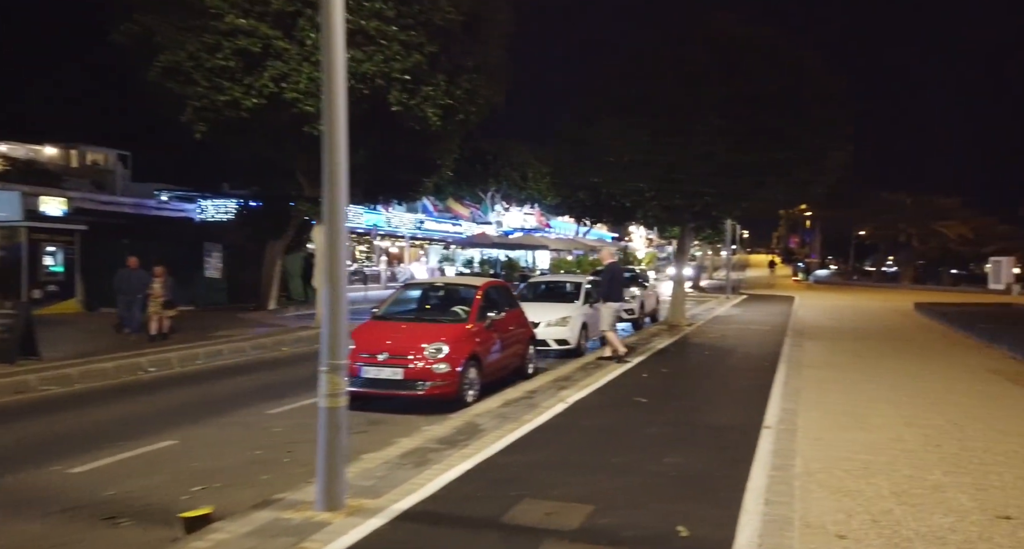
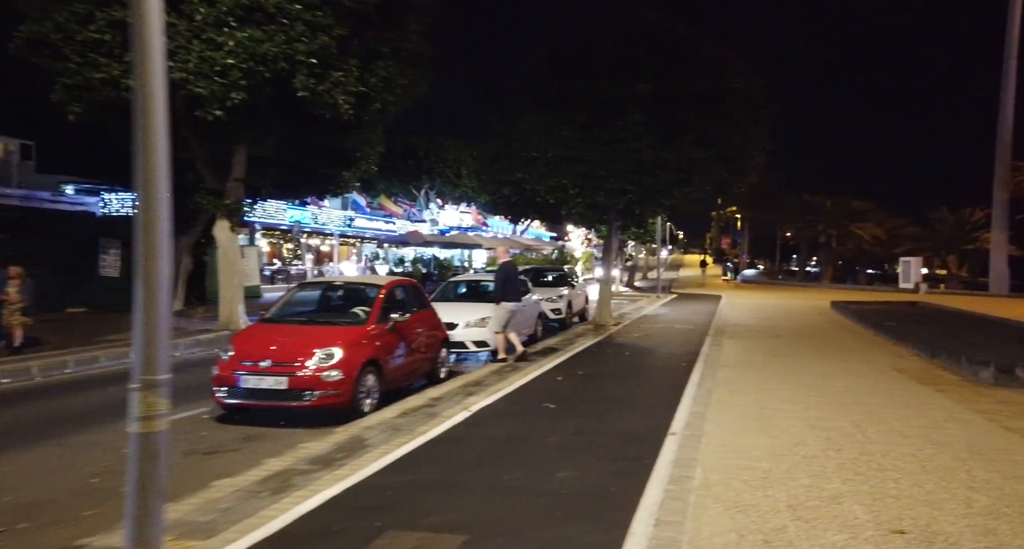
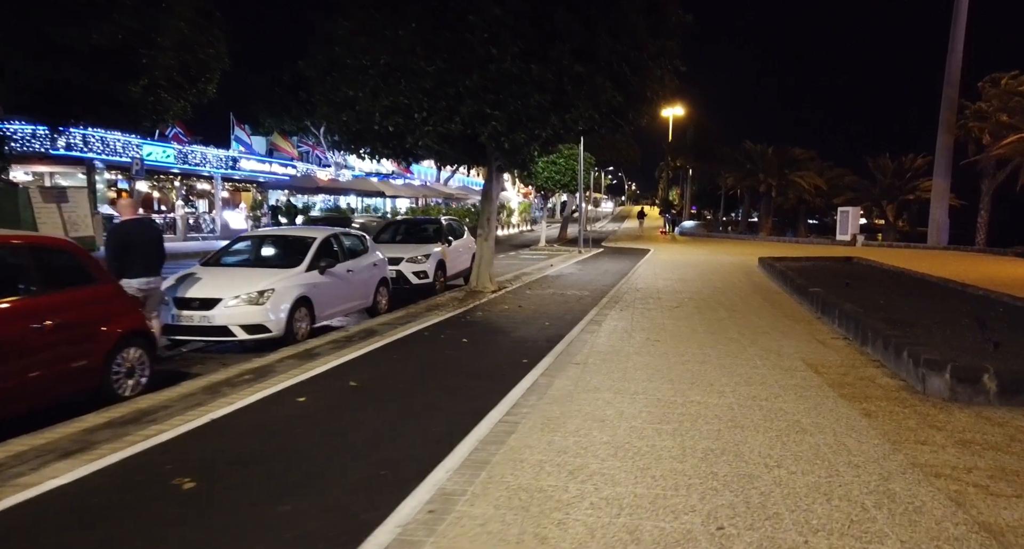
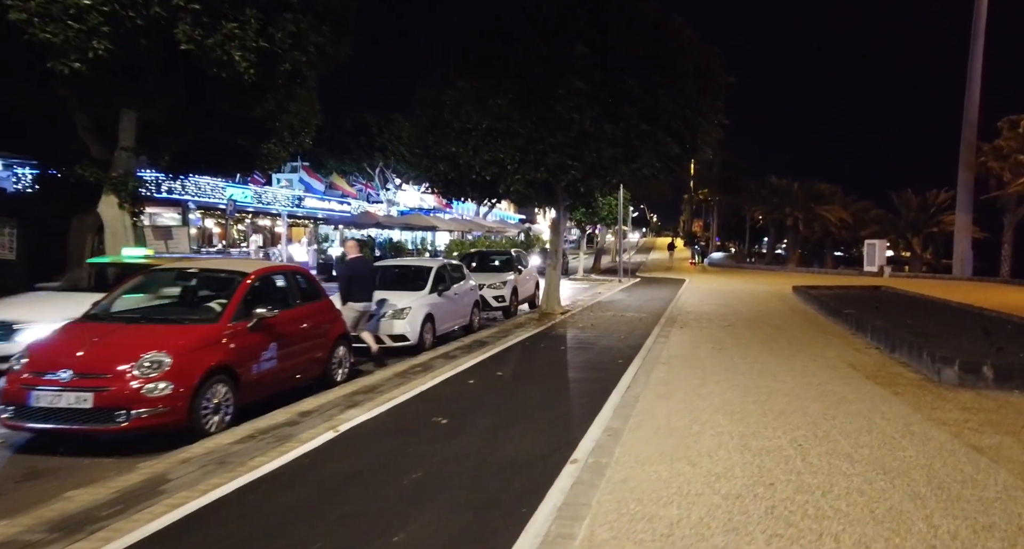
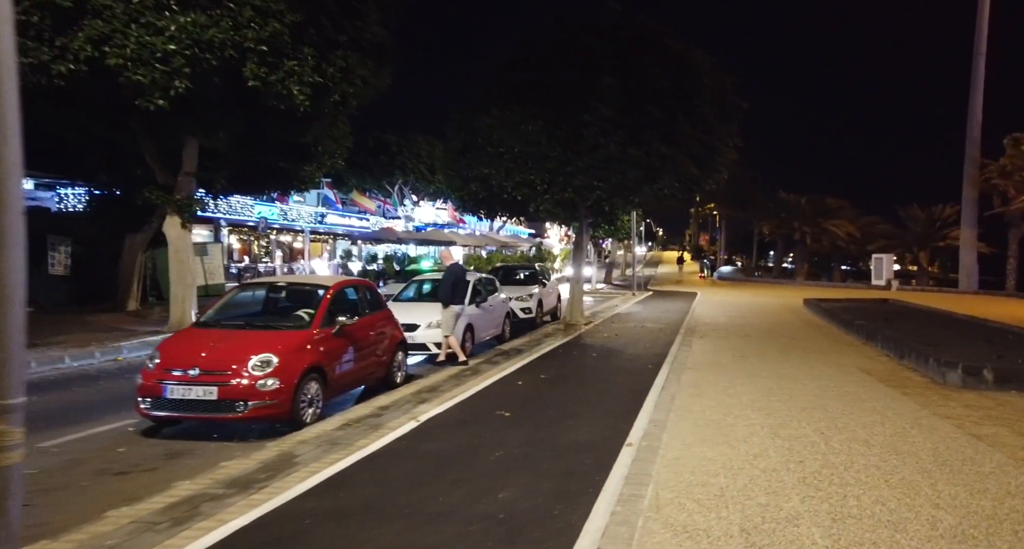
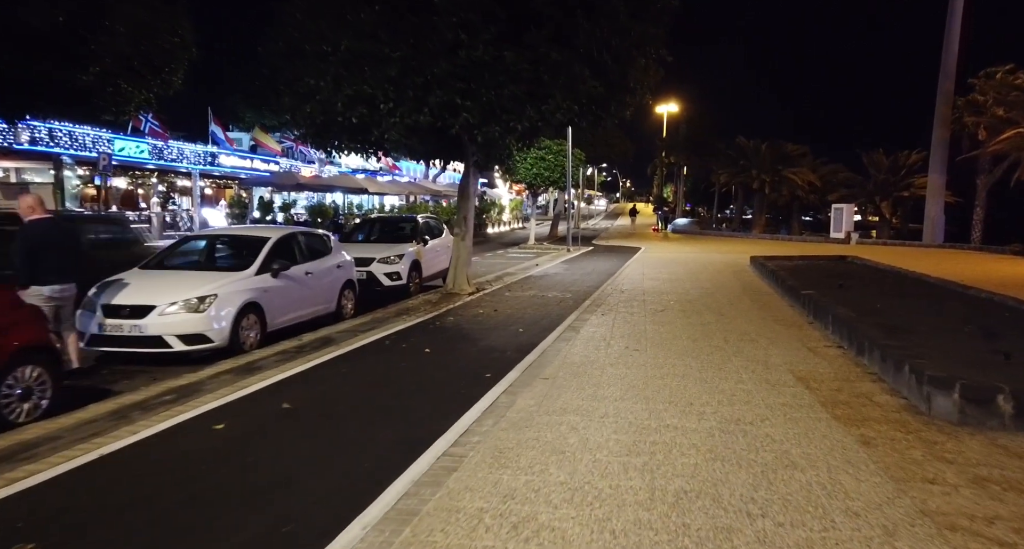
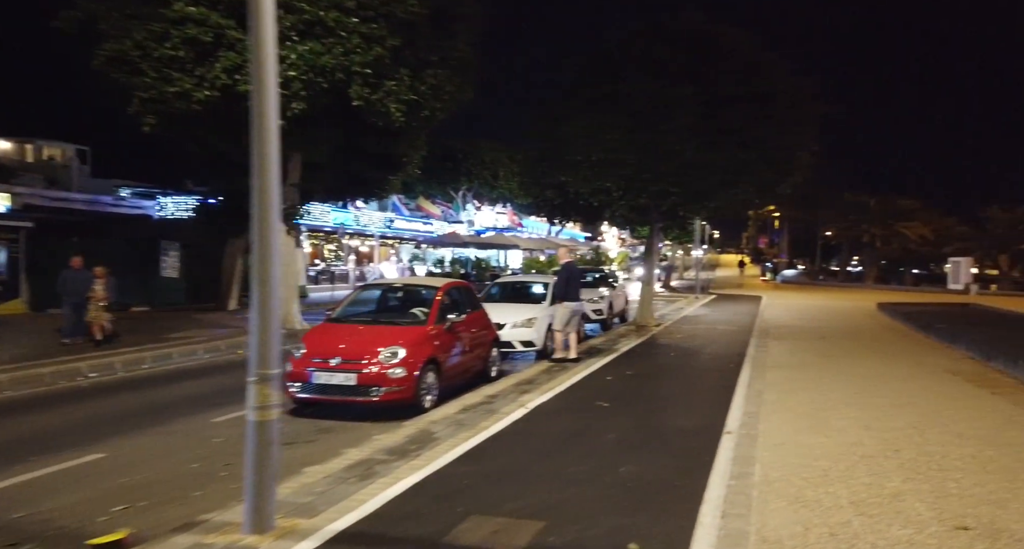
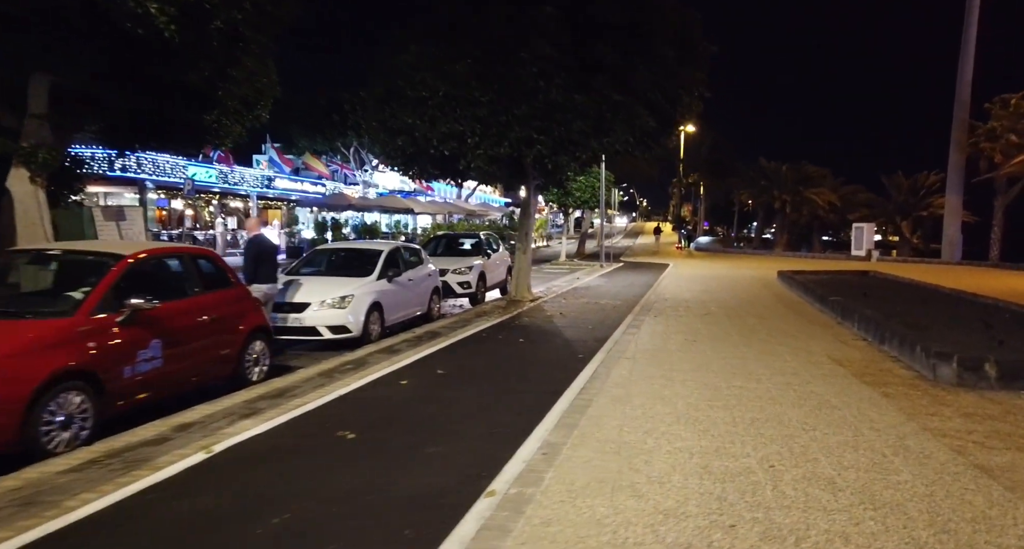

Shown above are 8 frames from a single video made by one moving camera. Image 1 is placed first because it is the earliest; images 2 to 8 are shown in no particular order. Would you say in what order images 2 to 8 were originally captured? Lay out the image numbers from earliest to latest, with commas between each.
7, 2, 5, 4, 8, 3, 6
